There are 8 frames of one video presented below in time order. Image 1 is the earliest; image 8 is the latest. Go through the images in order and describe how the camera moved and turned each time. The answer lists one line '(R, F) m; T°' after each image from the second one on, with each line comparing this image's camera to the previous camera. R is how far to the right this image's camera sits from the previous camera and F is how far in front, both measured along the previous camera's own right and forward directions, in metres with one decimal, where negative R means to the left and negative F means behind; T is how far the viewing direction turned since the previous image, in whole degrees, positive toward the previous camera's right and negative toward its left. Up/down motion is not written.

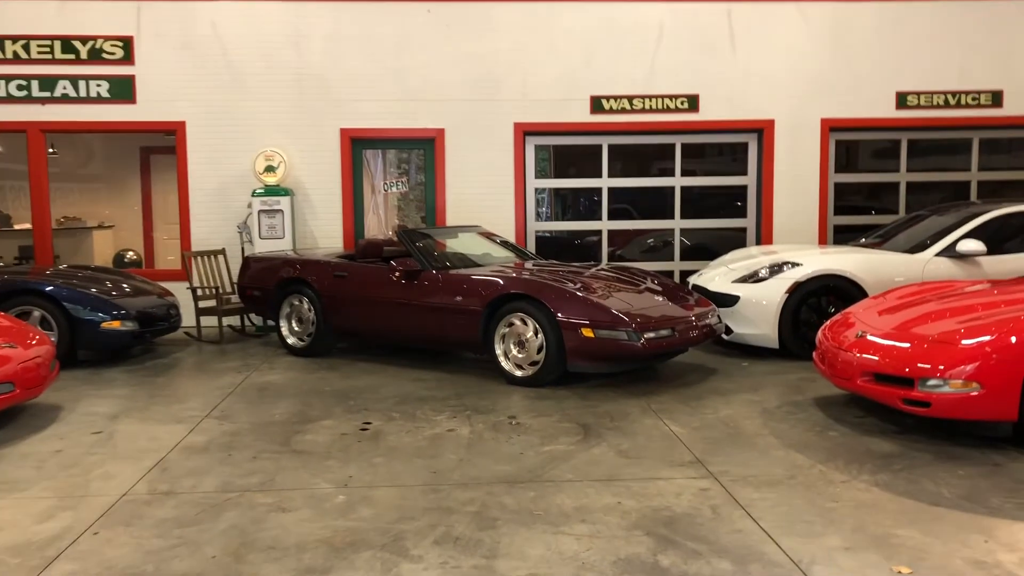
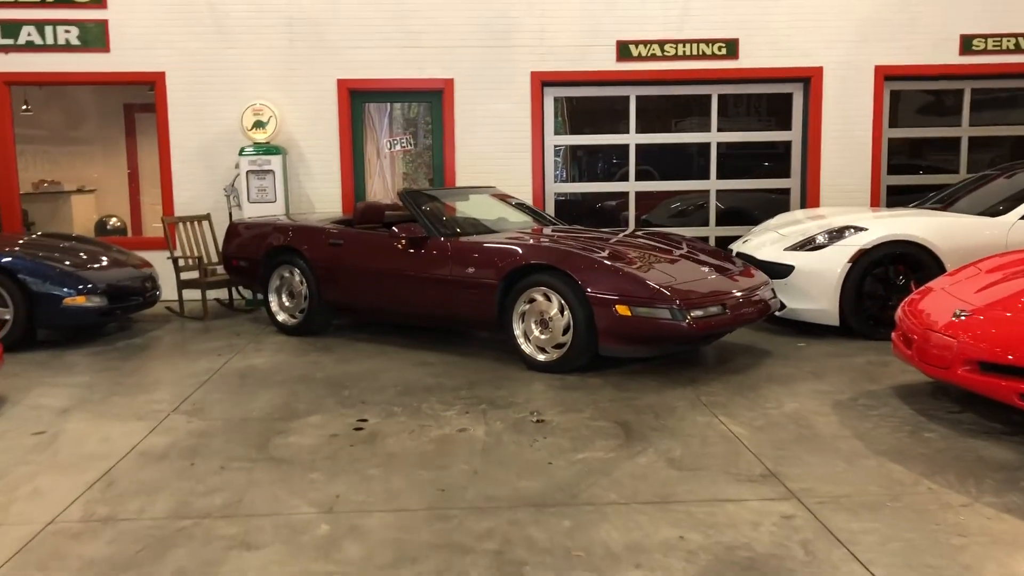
(-0.1, +0.9) m; -1°
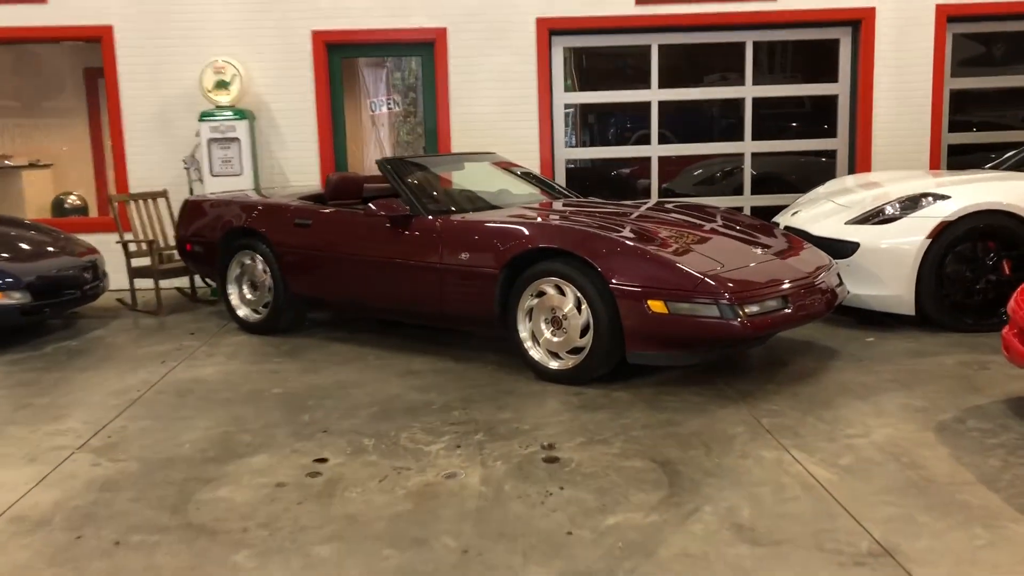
(0.0, +1.1) m; -1°
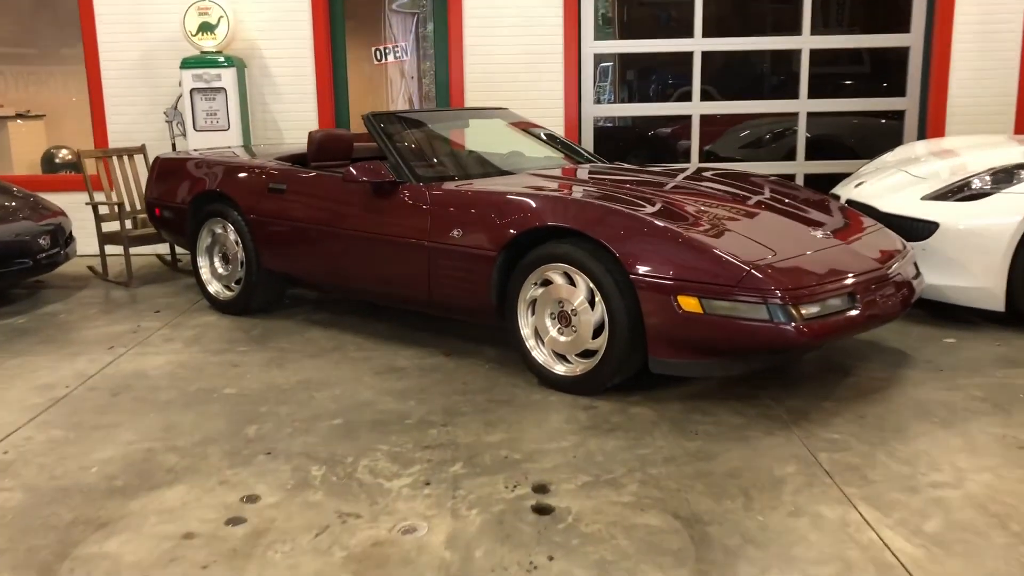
(+0.2, +0.8) m; -2°
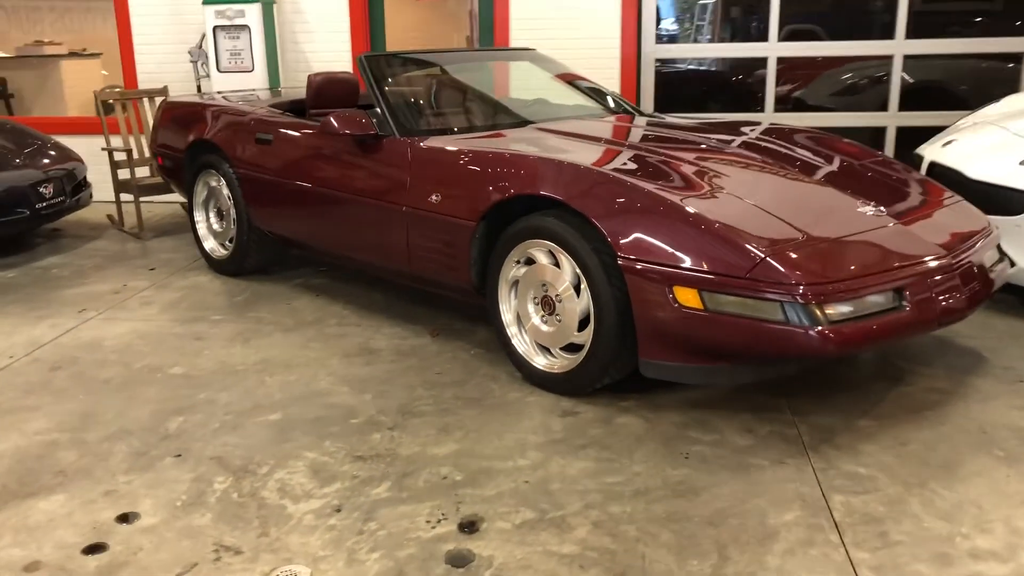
(+0.4, +0.6) m; -7°
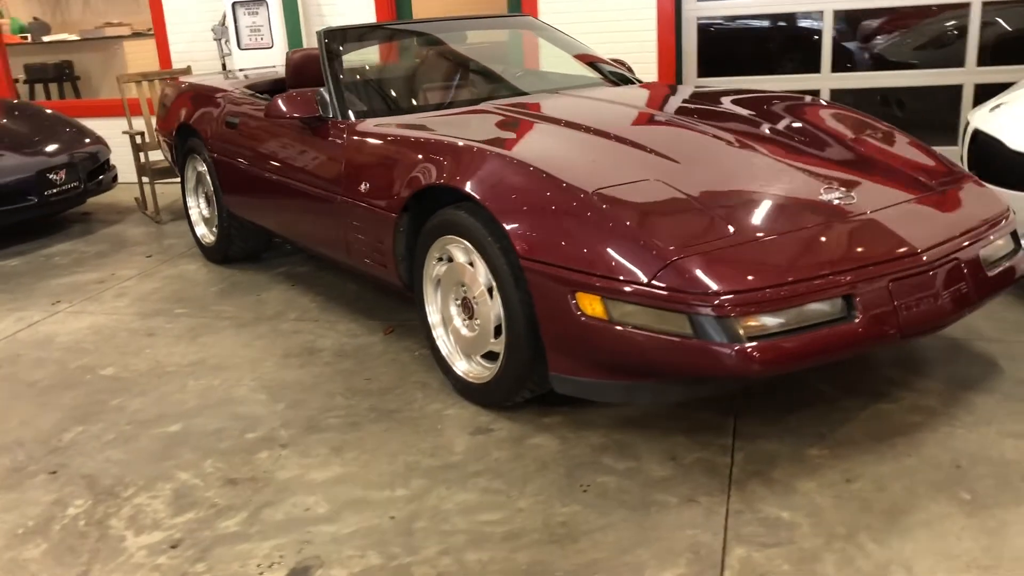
(+0.6, +0.4) m; -8°
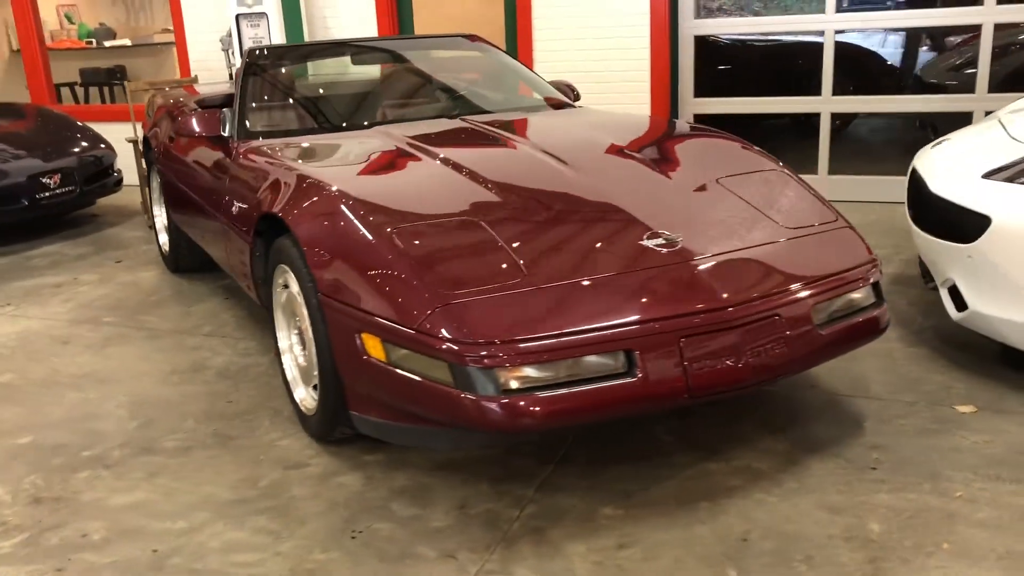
(+0.8, +0.1) m; -7°
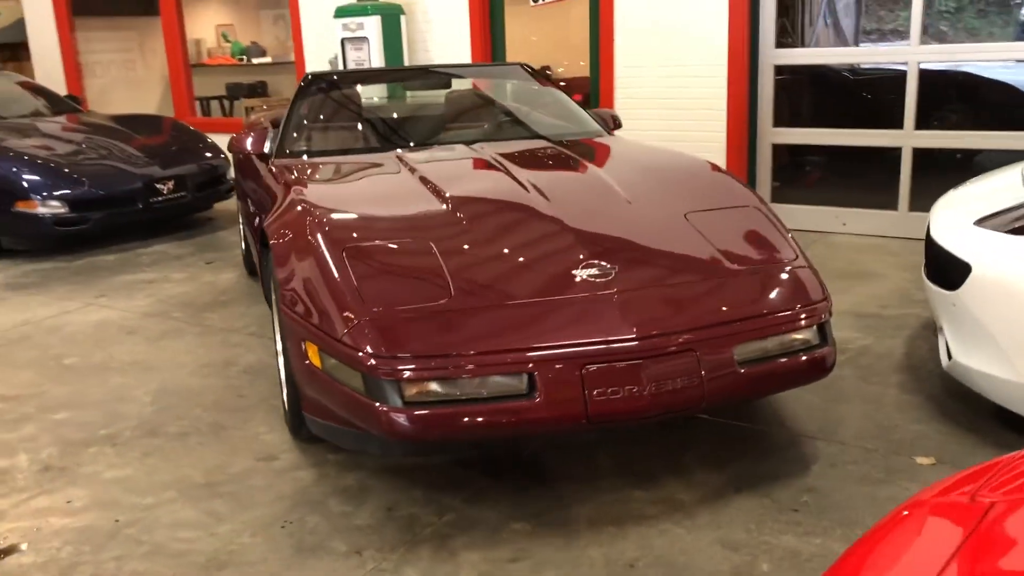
(+0.6, -0.1) m; -10°
